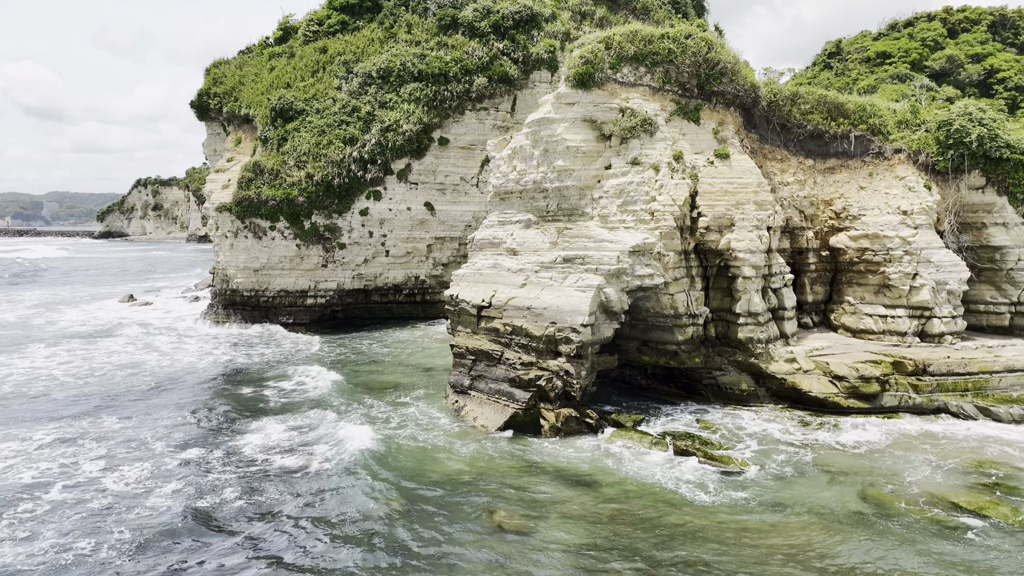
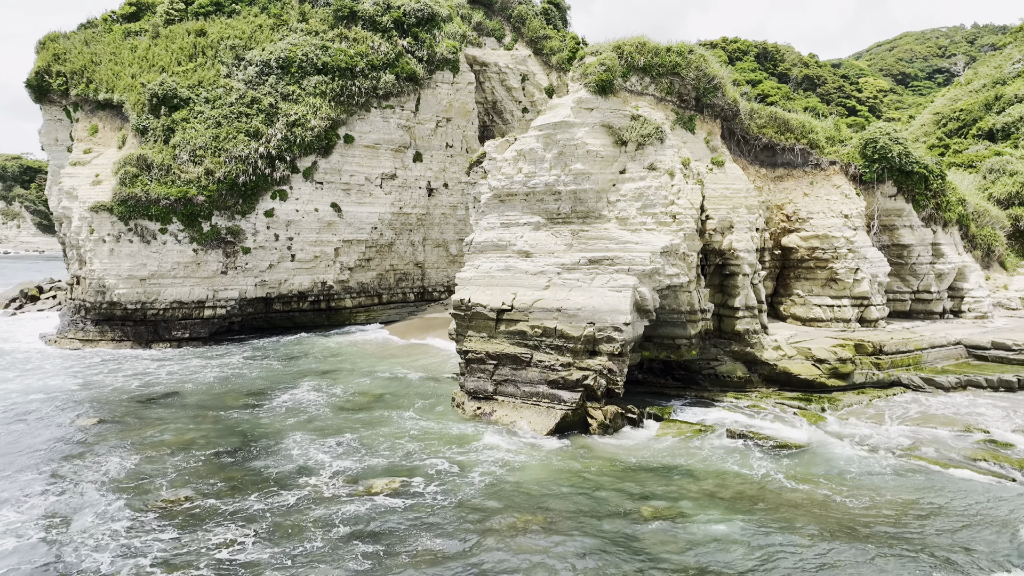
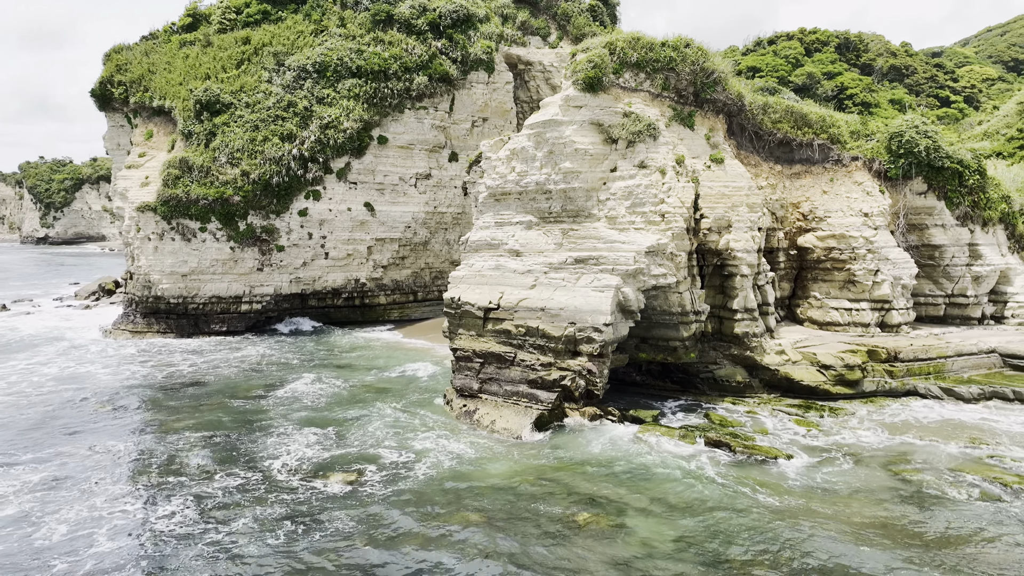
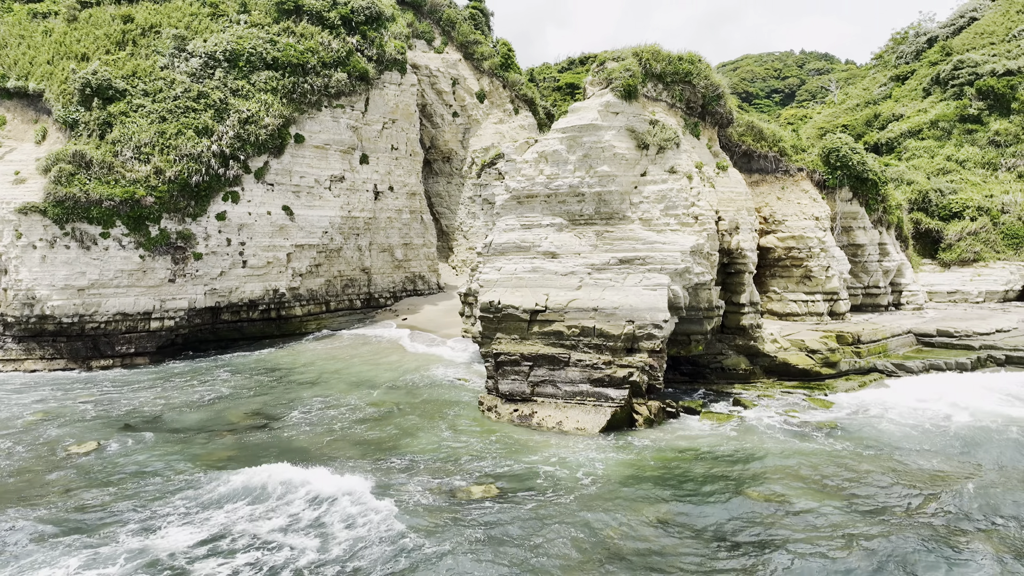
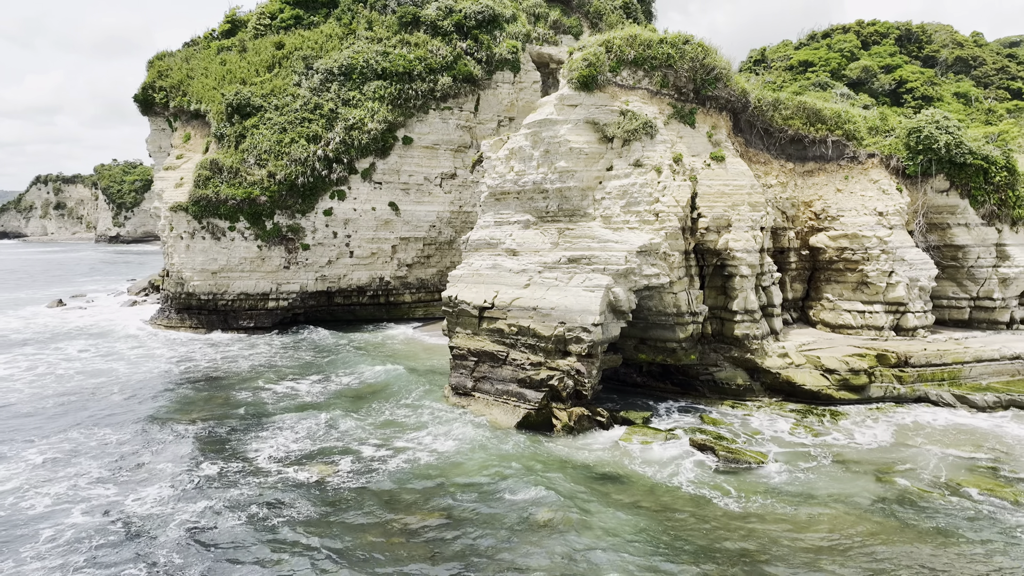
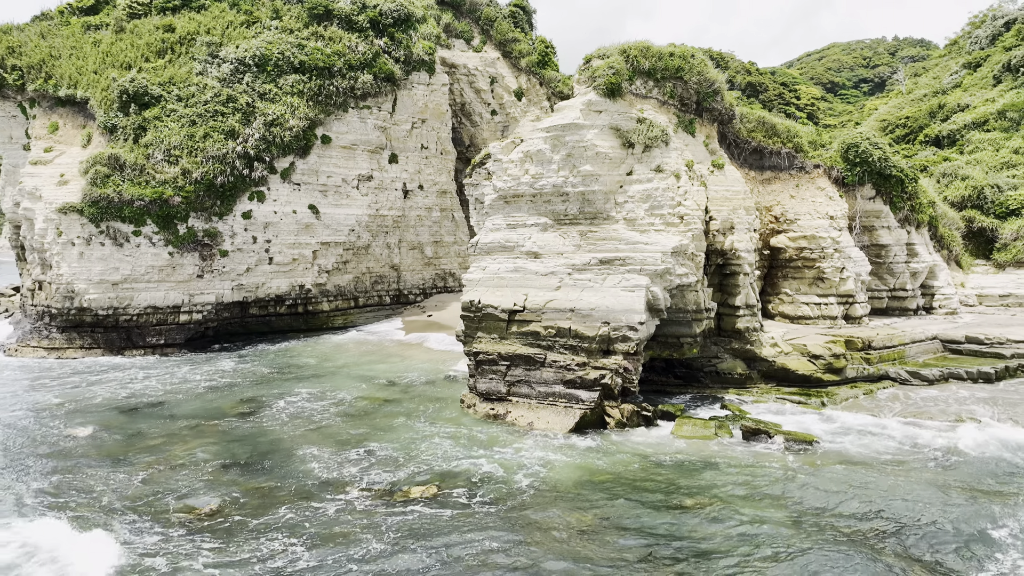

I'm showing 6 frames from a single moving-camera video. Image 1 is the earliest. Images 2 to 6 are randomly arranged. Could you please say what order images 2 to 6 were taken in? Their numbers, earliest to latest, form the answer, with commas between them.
5, 3, 2, 6, 4
